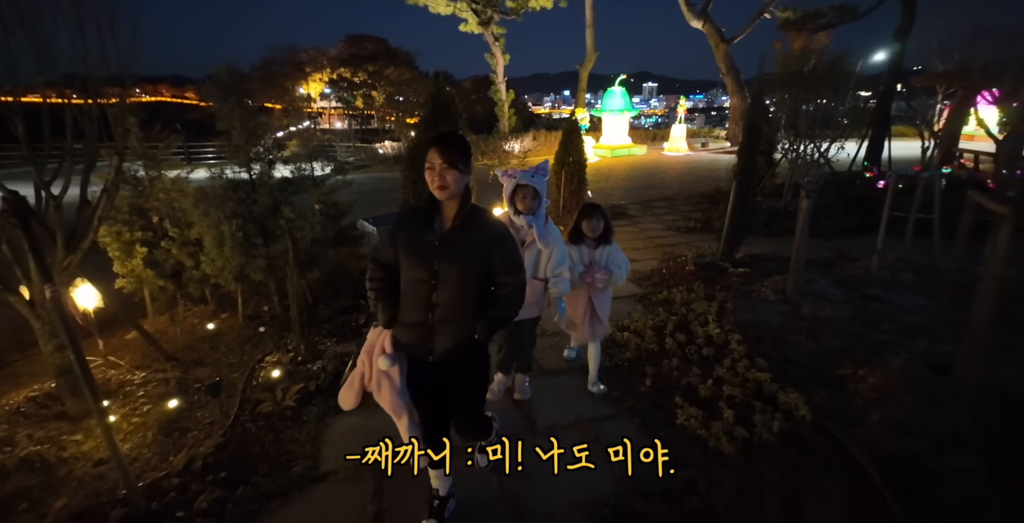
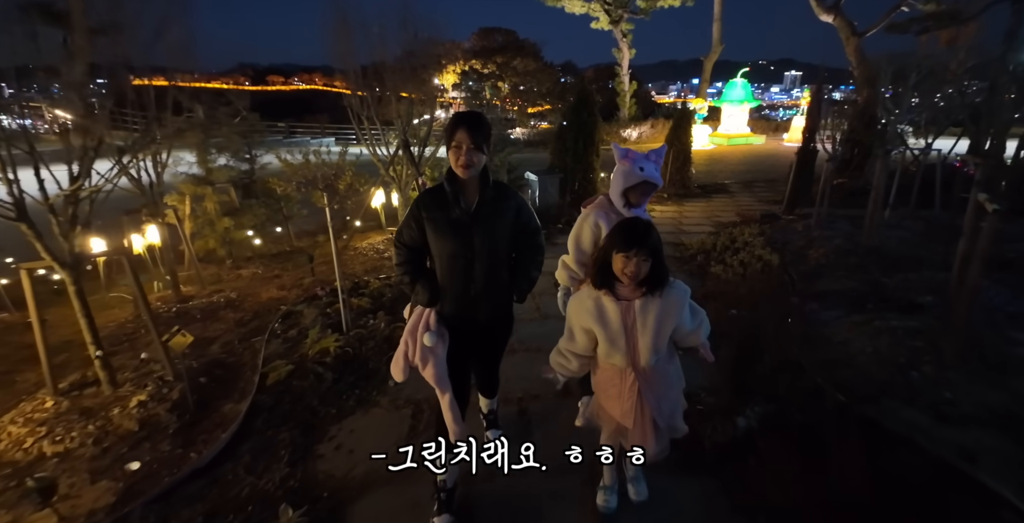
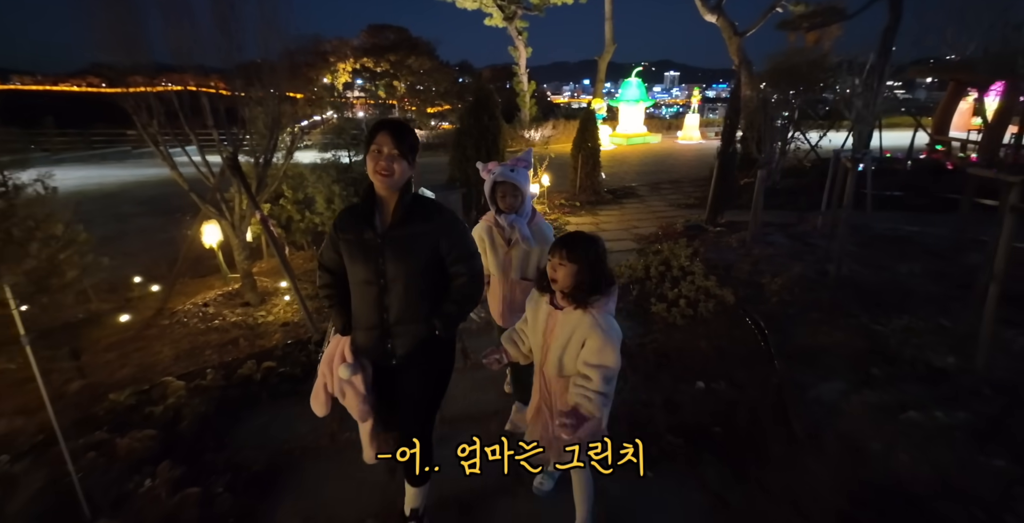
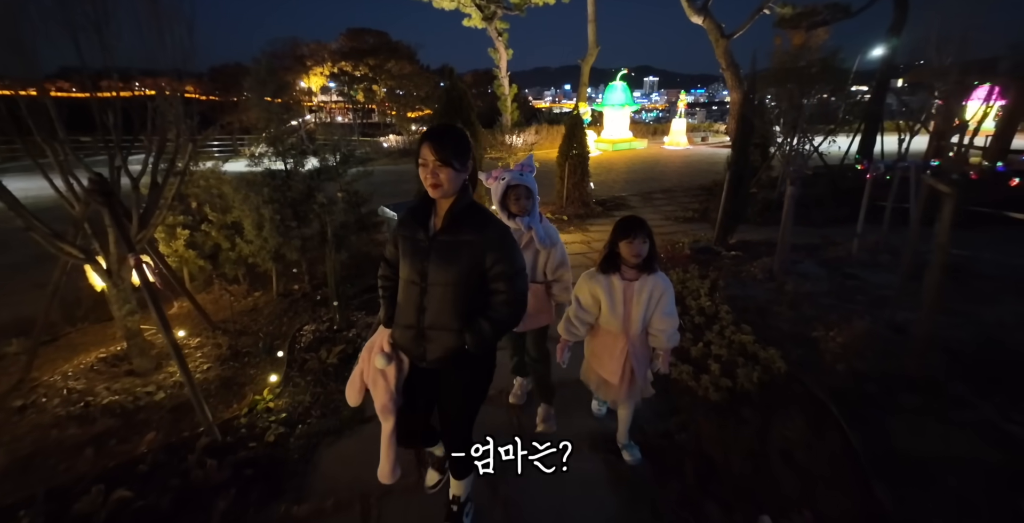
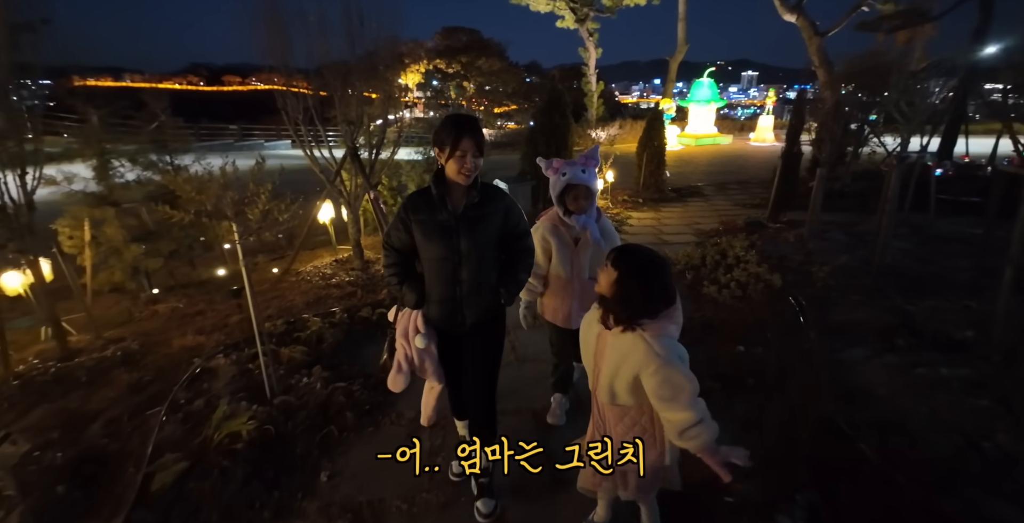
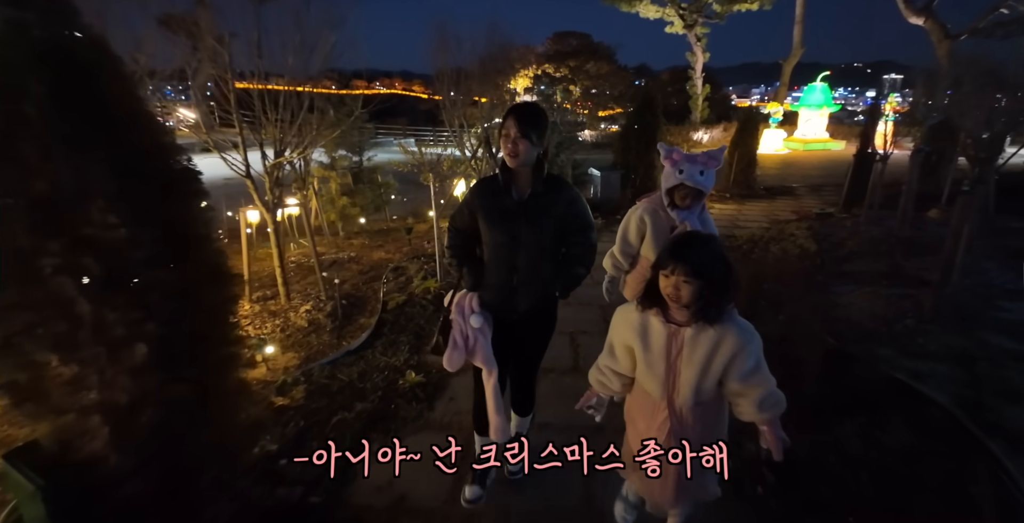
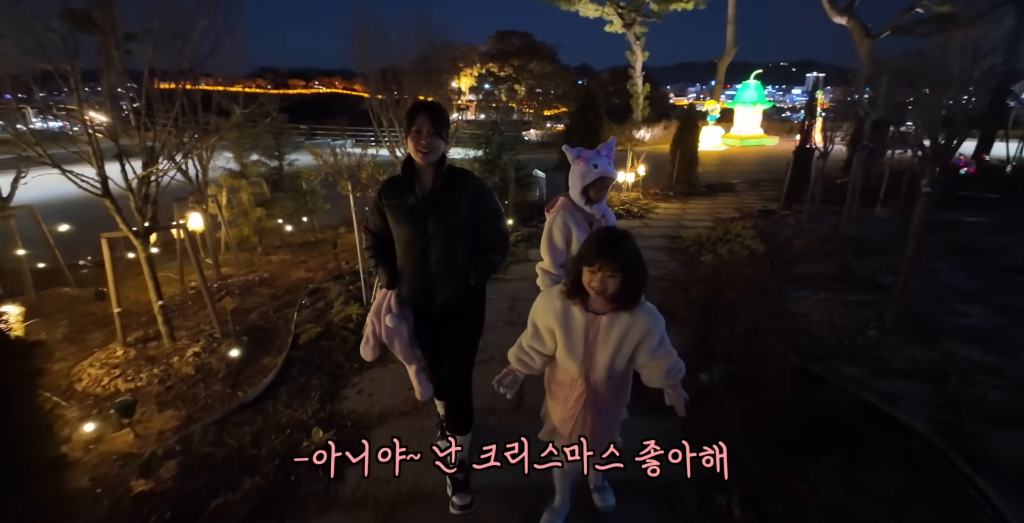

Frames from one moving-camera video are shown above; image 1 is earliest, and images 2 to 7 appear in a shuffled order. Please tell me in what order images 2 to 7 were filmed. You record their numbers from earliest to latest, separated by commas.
4, 3, 5, 2, 7, 6
